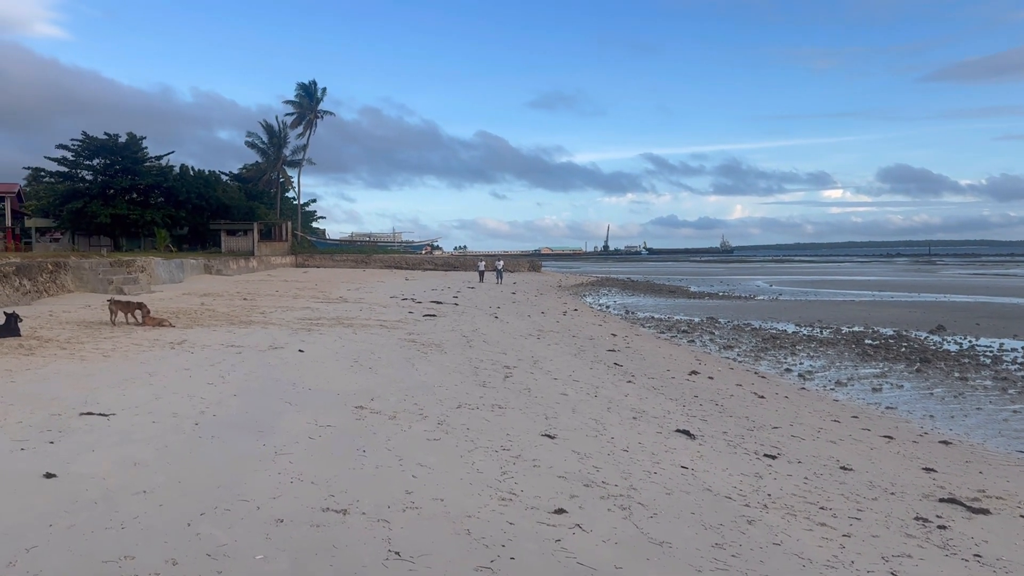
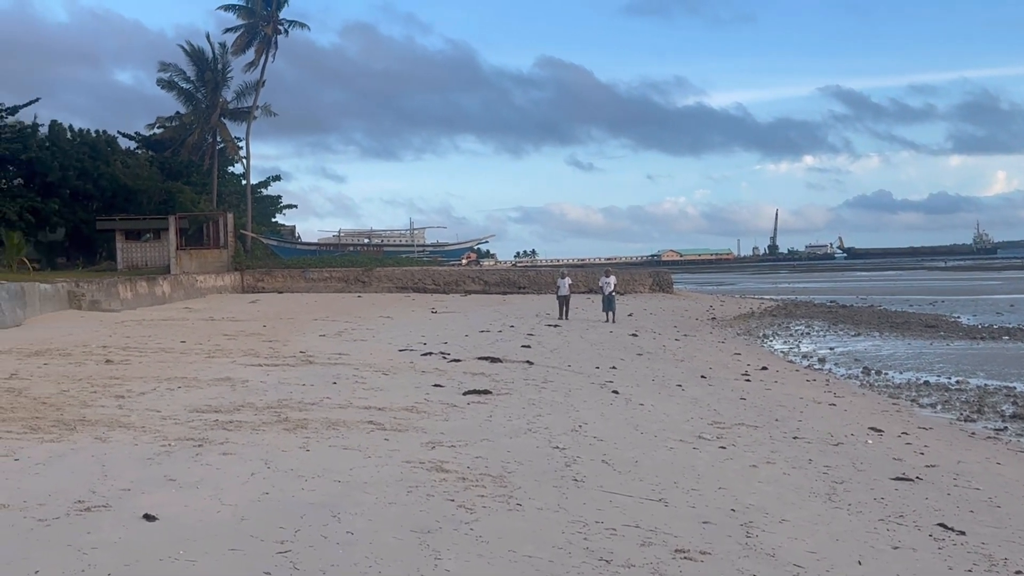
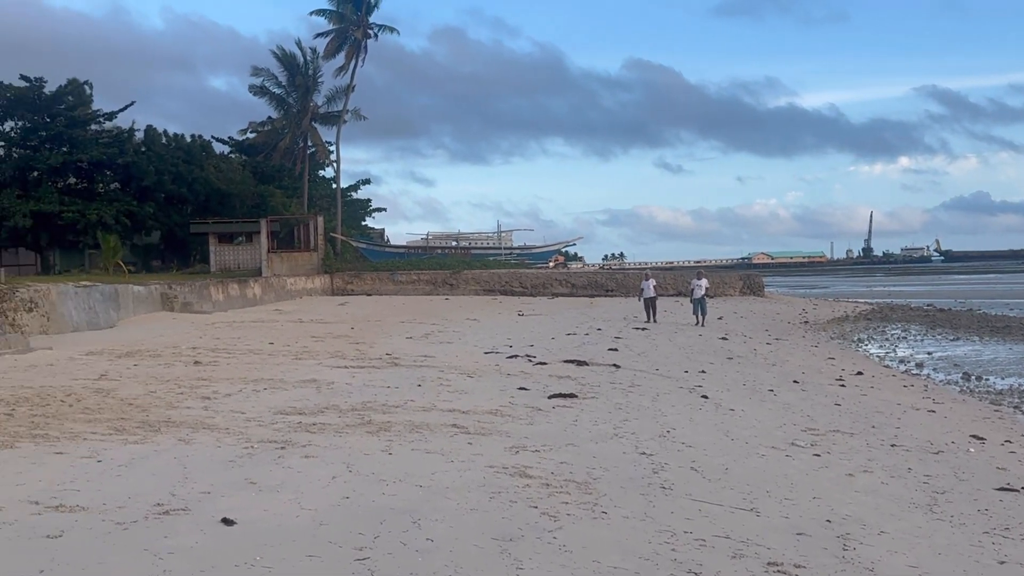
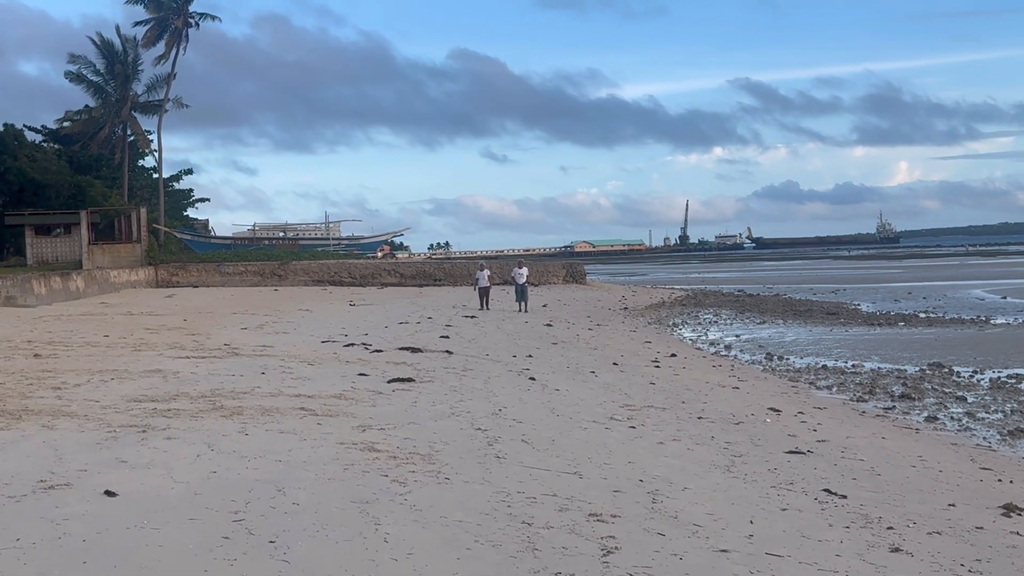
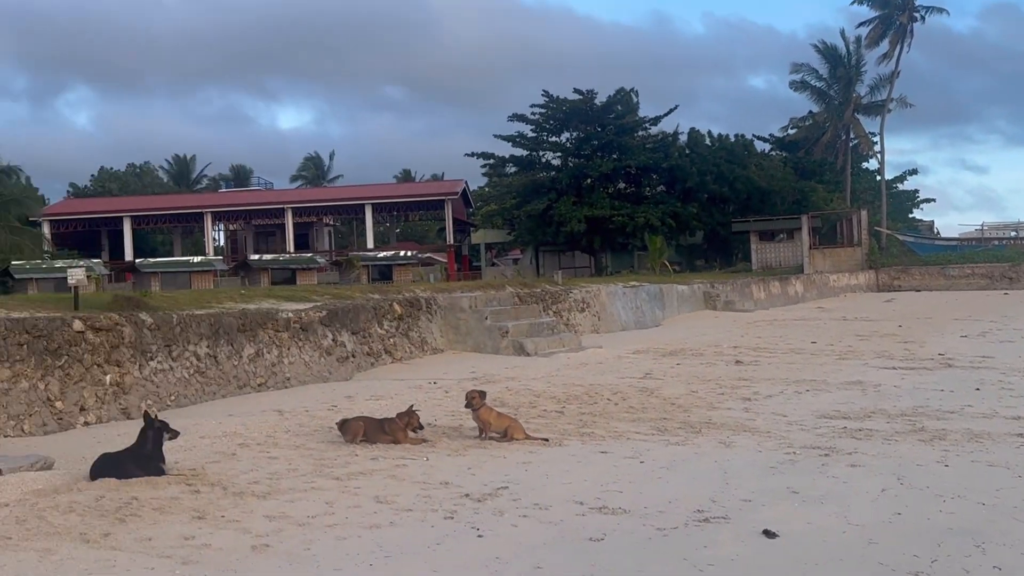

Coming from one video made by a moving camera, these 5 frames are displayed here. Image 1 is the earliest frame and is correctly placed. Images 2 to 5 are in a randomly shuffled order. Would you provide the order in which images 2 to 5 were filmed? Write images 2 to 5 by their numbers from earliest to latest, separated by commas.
4, 2, 3, 5
